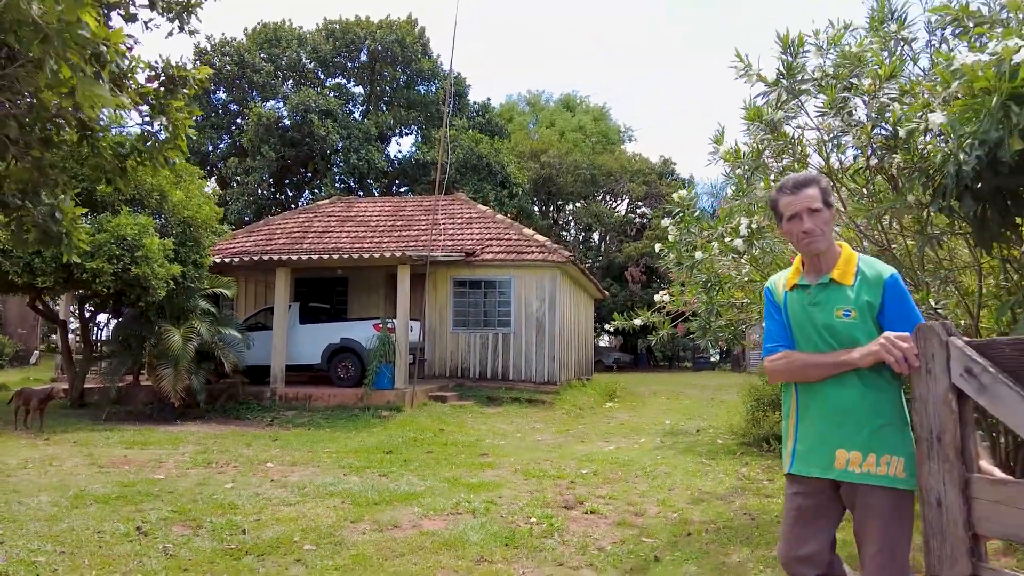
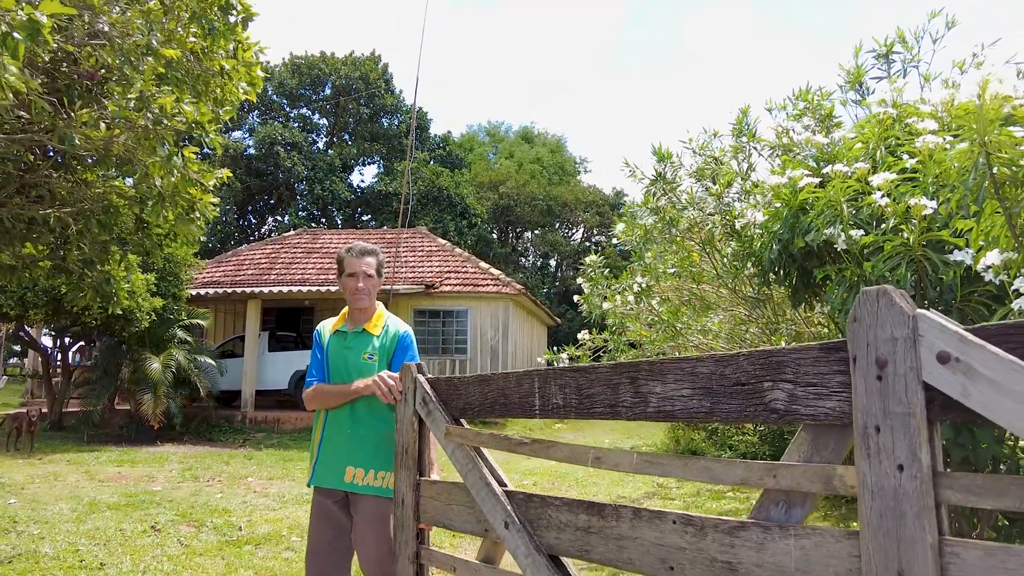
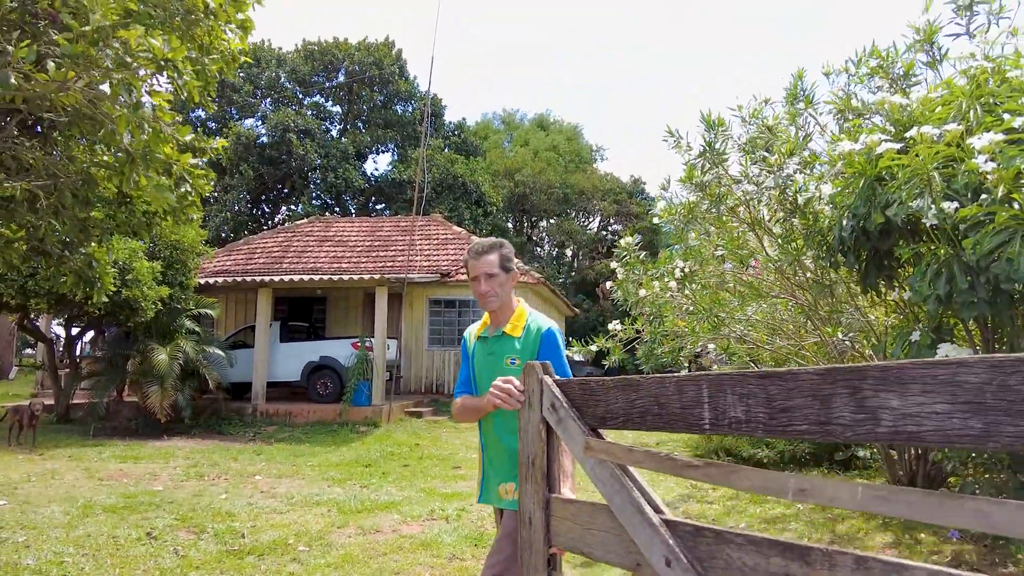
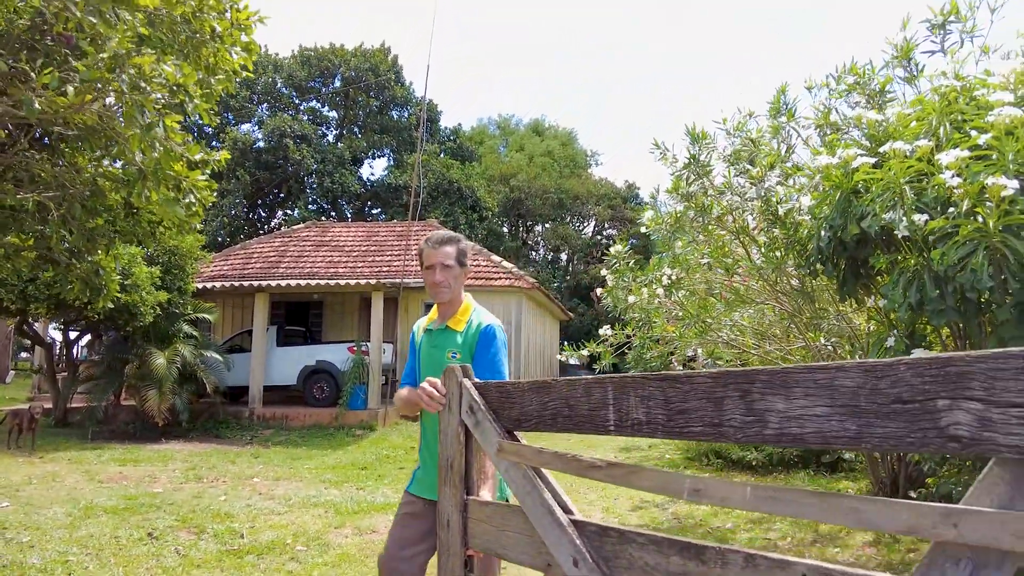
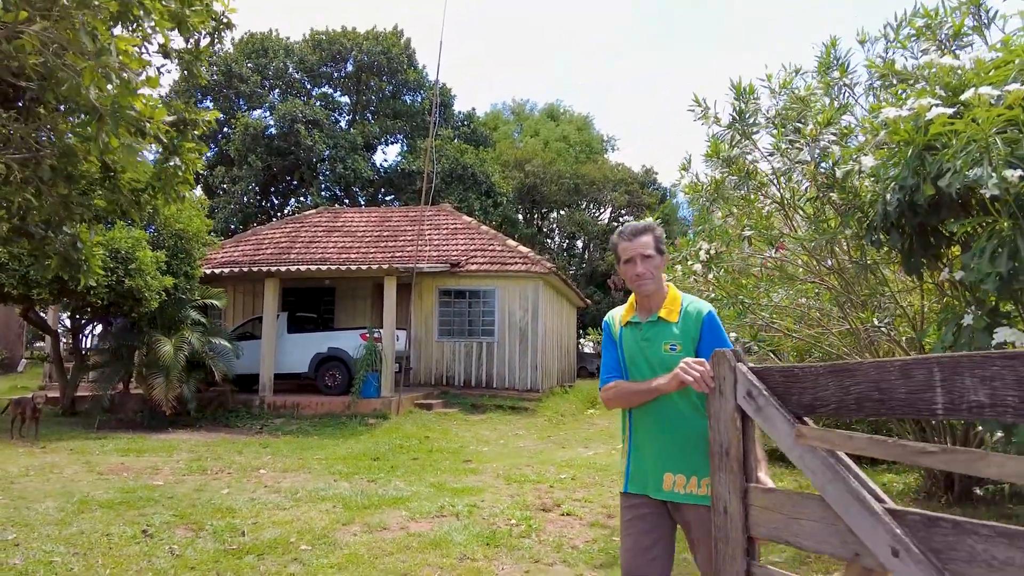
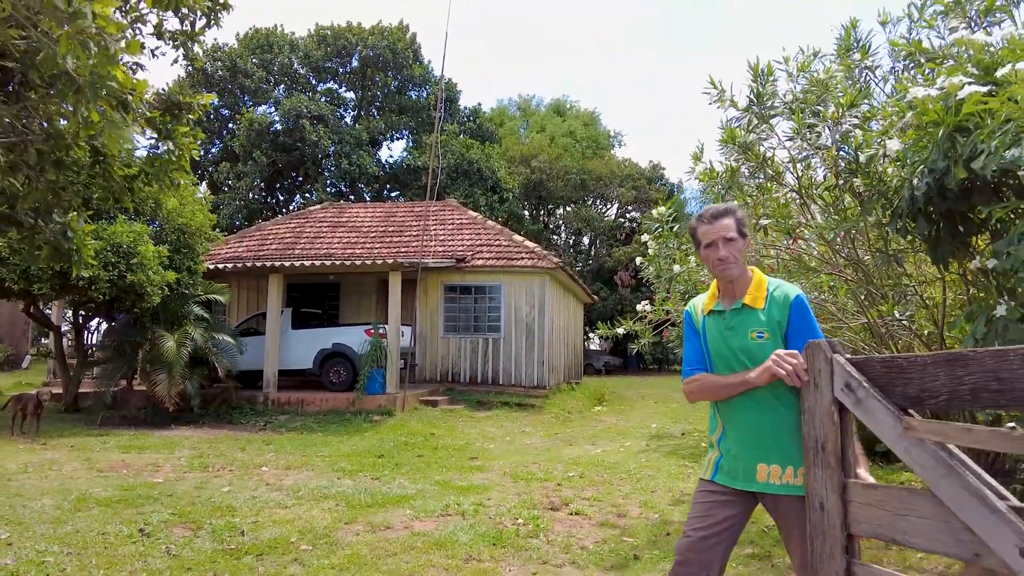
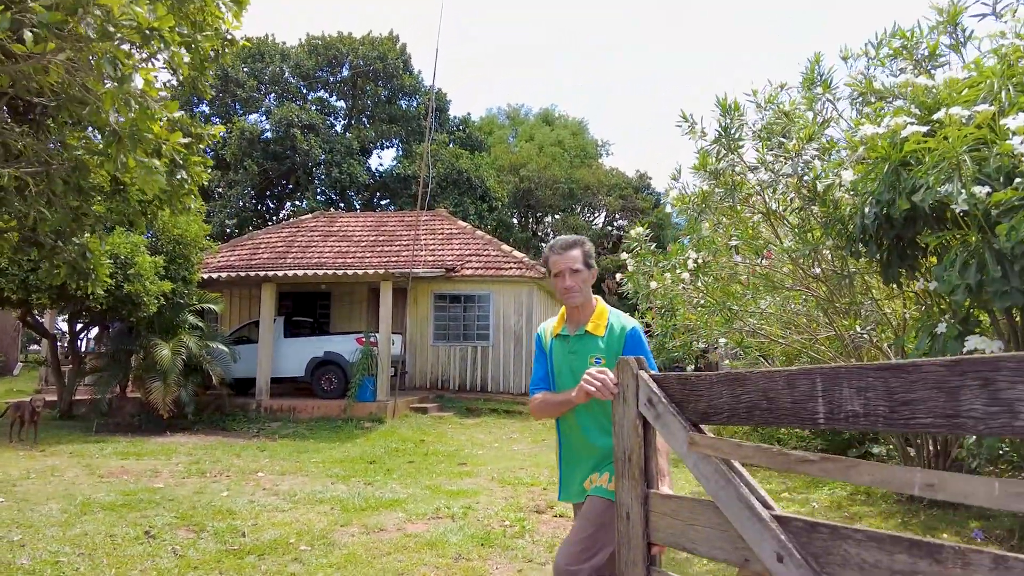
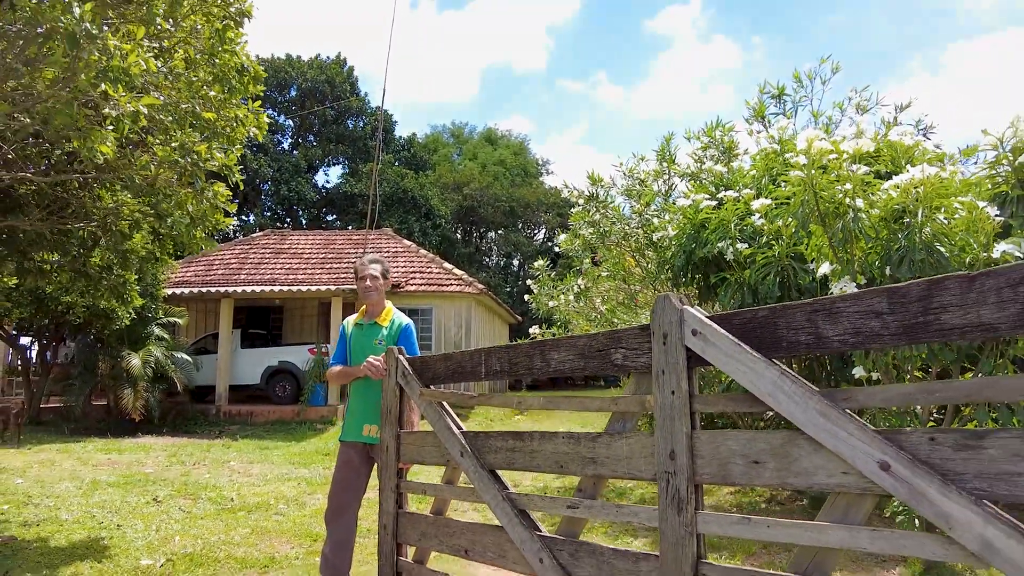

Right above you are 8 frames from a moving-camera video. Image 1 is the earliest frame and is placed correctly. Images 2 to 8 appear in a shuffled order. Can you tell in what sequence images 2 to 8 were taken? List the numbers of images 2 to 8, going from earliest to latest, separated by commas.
6, 5, 7, 3, 4, 2, 8
